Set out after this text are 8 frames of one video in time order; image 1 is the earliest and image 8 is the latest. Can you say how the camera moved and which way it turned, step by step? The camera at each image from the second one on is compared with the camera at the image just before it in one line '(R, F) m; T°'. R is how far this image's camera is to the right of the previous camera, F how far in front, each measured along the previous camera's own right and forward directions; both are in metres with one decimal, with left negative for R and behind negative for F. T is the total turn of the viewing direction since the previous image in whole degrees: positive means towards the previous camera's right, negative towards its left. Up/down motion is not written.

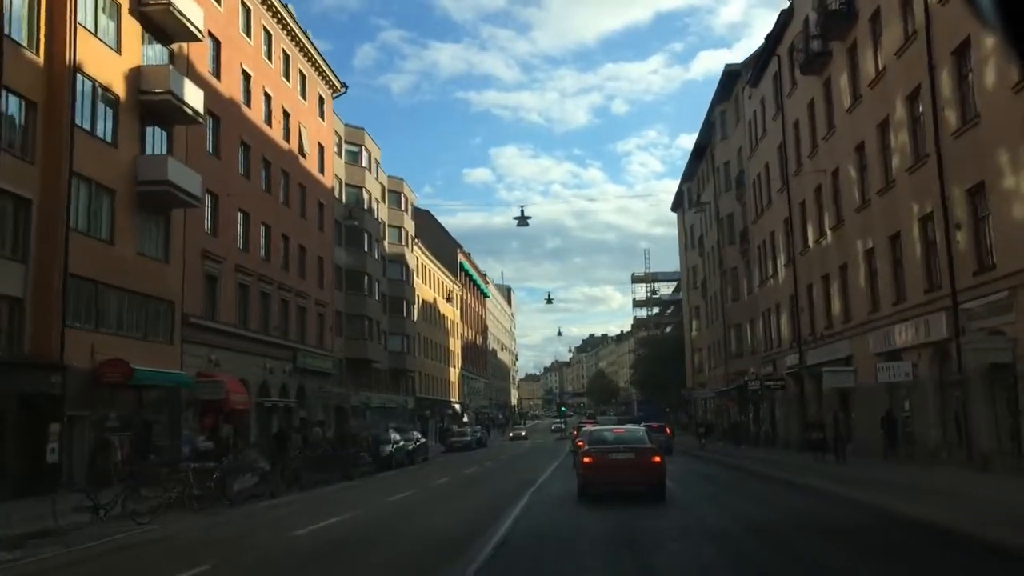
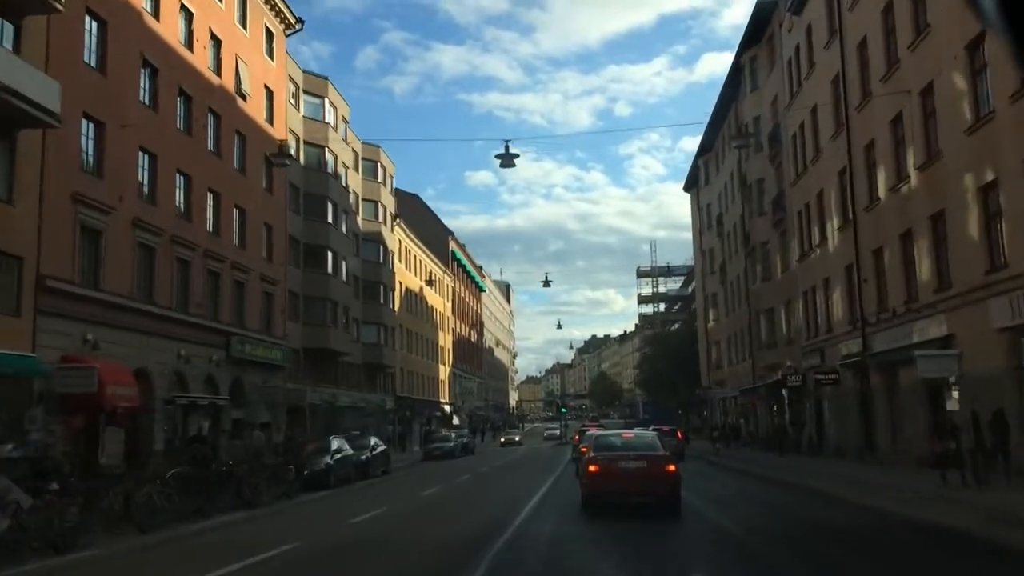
(+0.6, +8.7) m; 0°
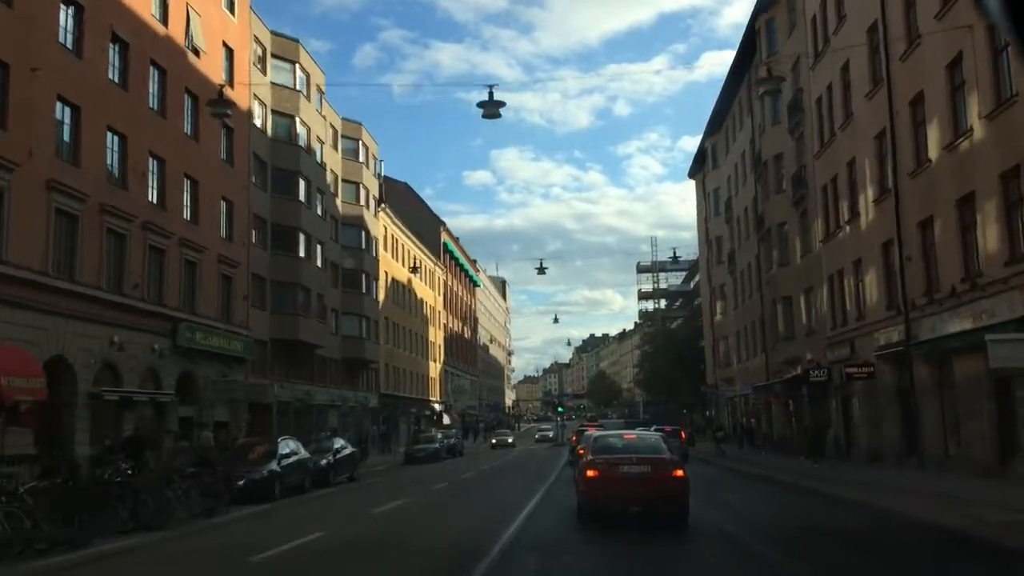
(+0.3, +4.4) m; 0°
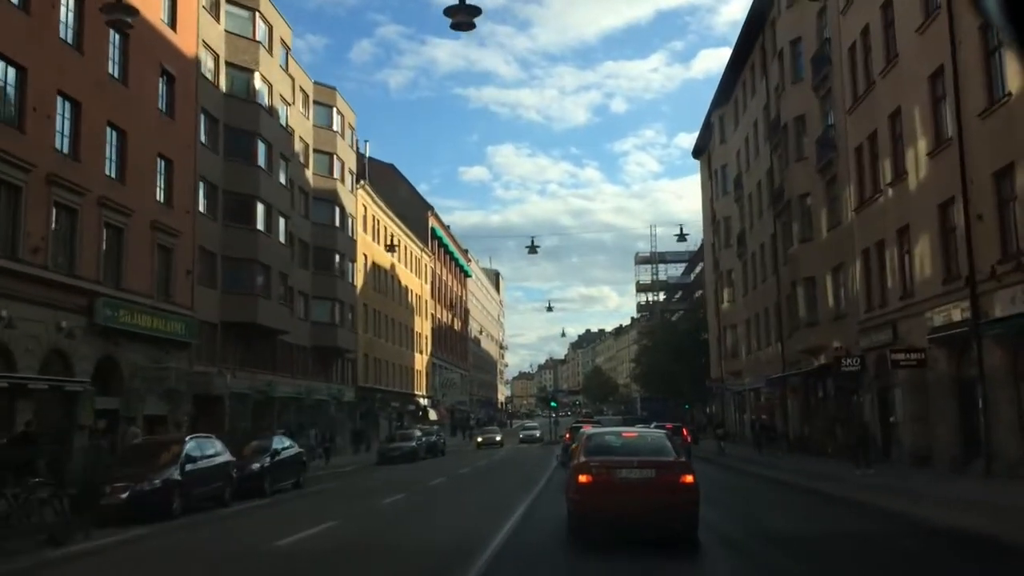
(+0.4, +5.0) m; 0°
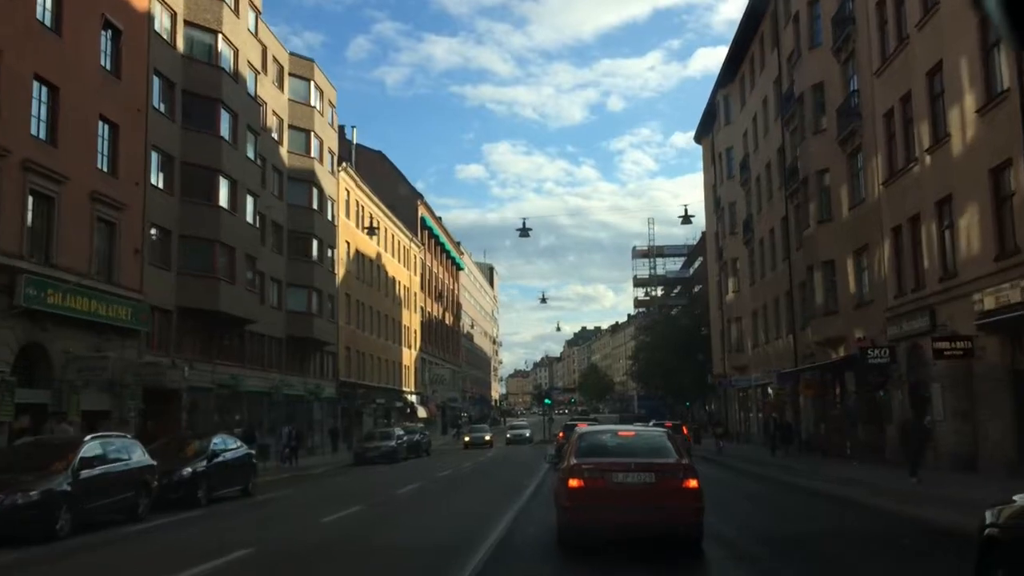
(+0.3, +3.4) m; 0°
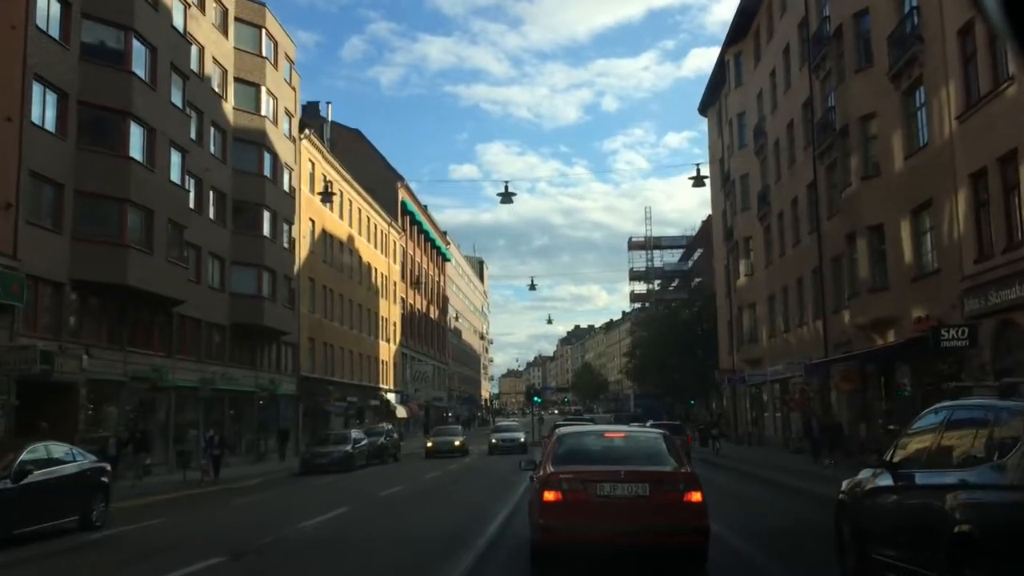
(+0.5, +6.1) m; 0°
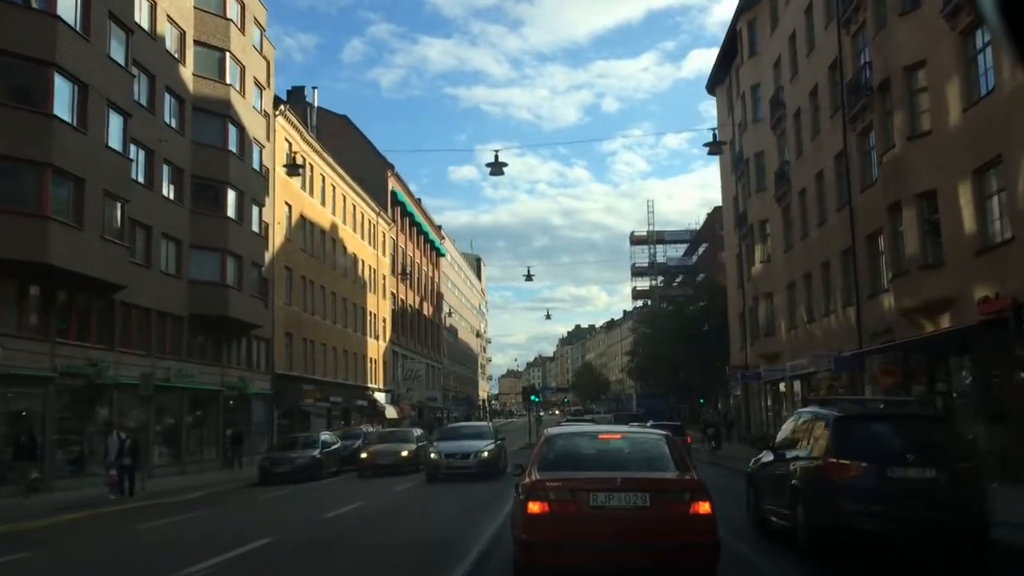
(+0.3, +4.0) m; 0°
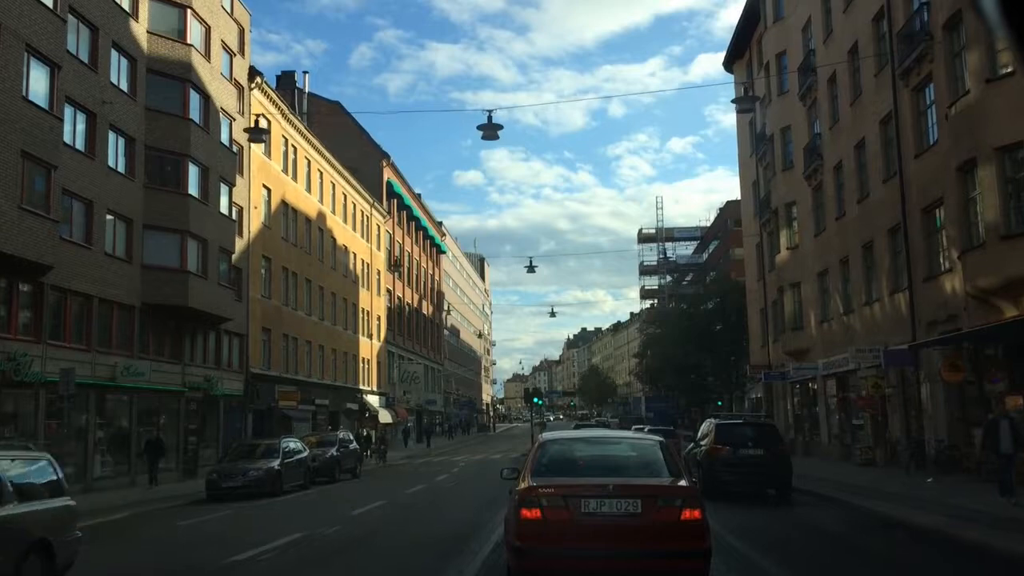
(+0.3, +4.2) m; 0°
